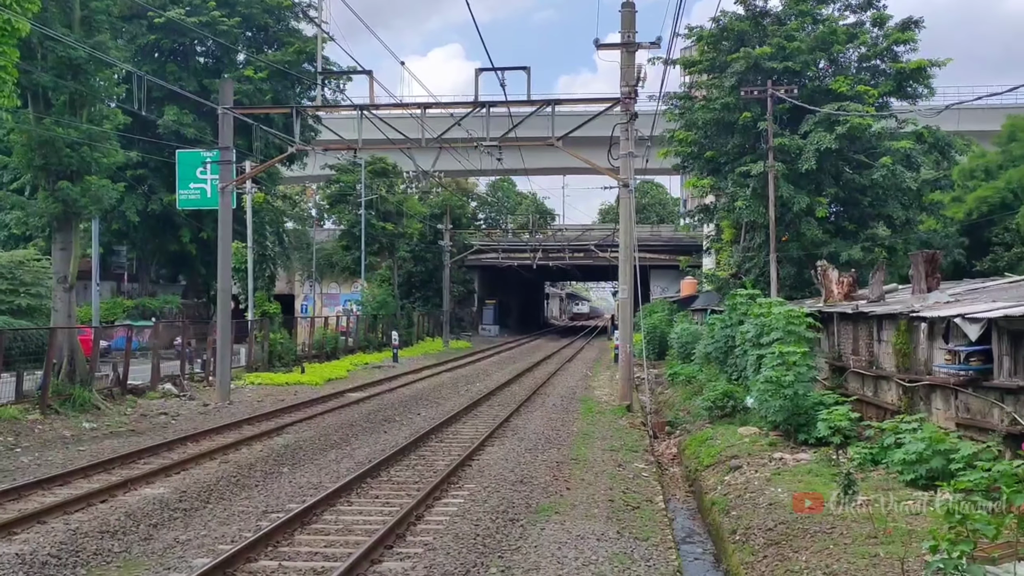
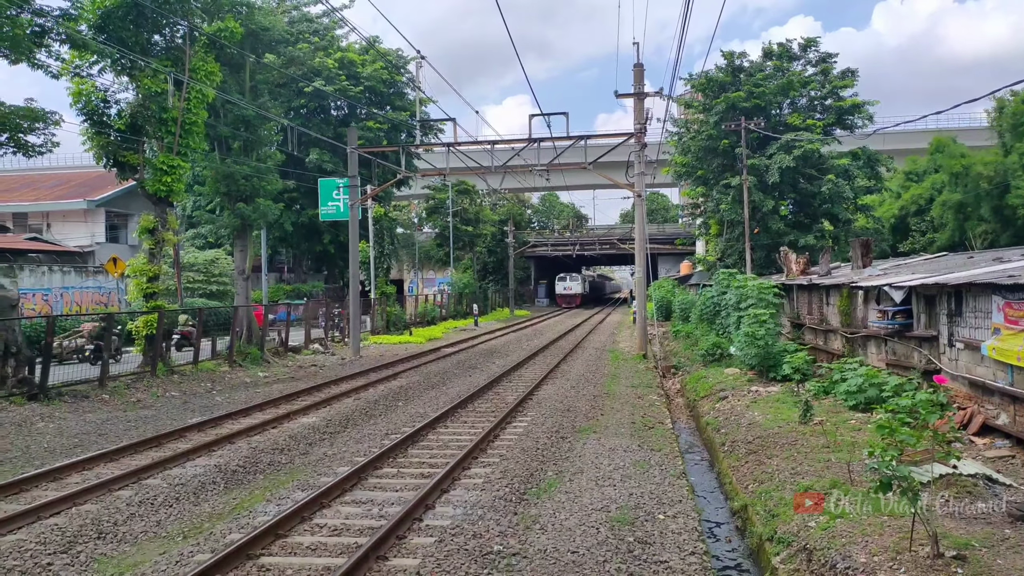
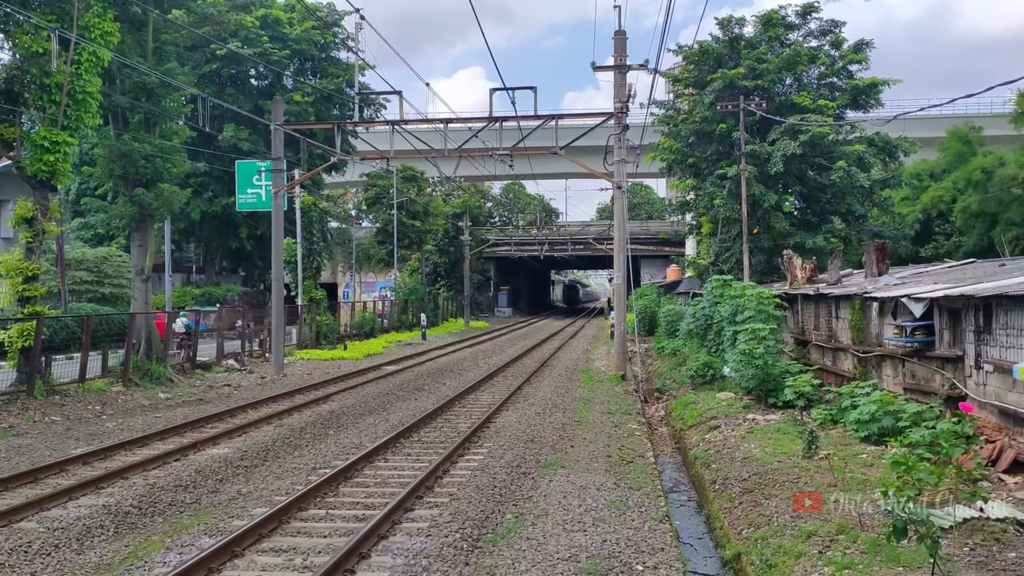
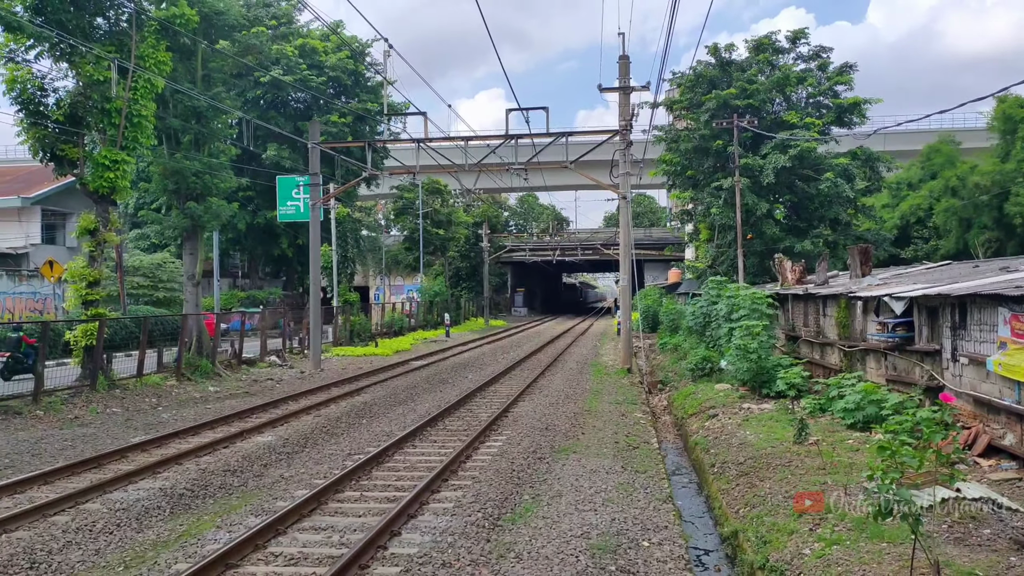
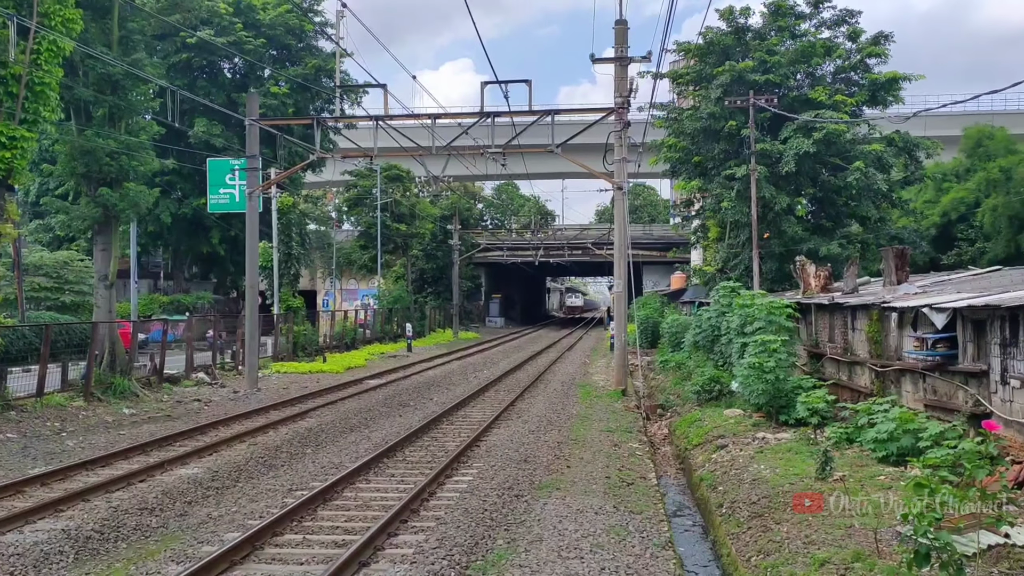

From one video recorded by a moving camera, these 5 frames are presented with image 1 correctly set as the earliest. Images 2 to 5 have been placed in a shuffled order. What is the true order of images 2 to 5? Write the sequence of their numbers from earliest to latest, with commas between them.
5, 3, 4, 2
